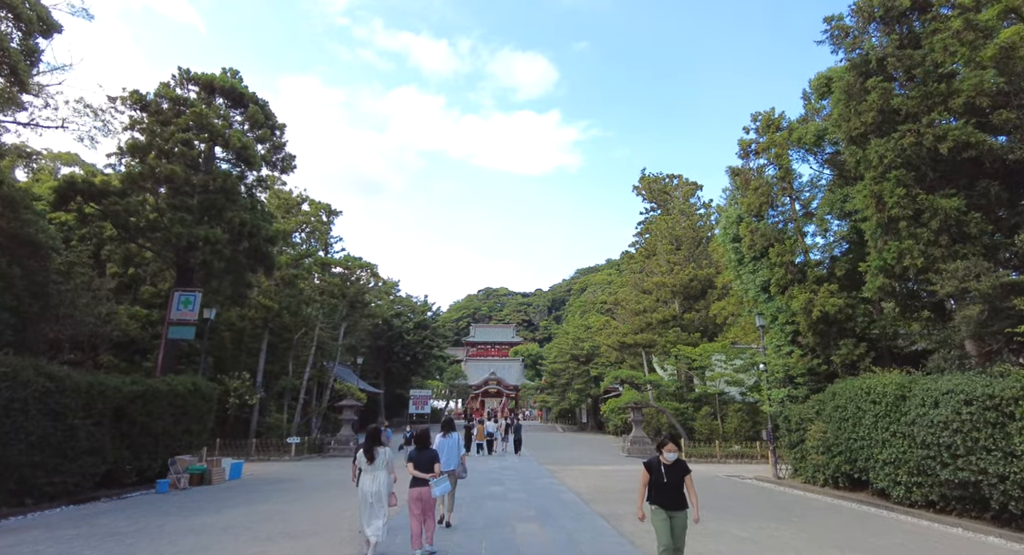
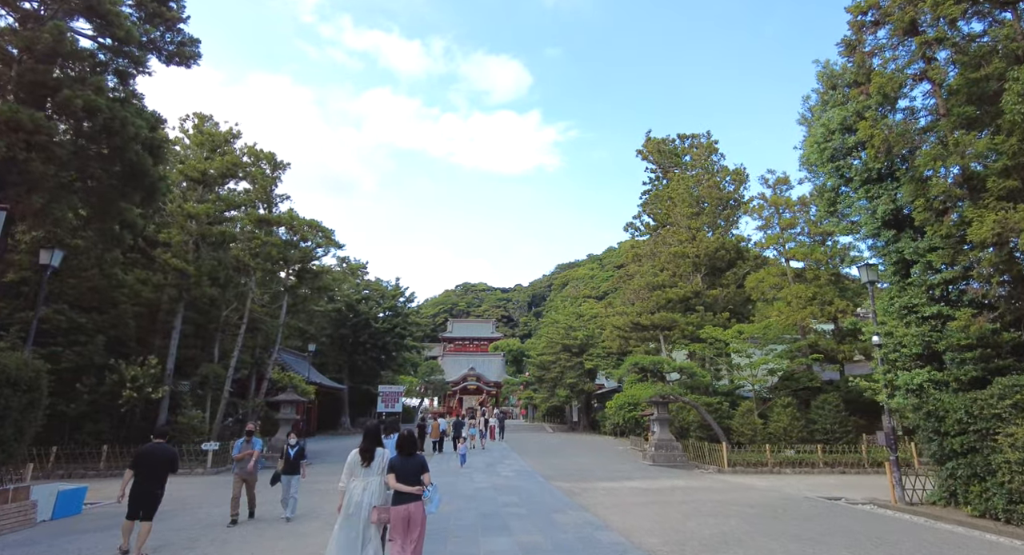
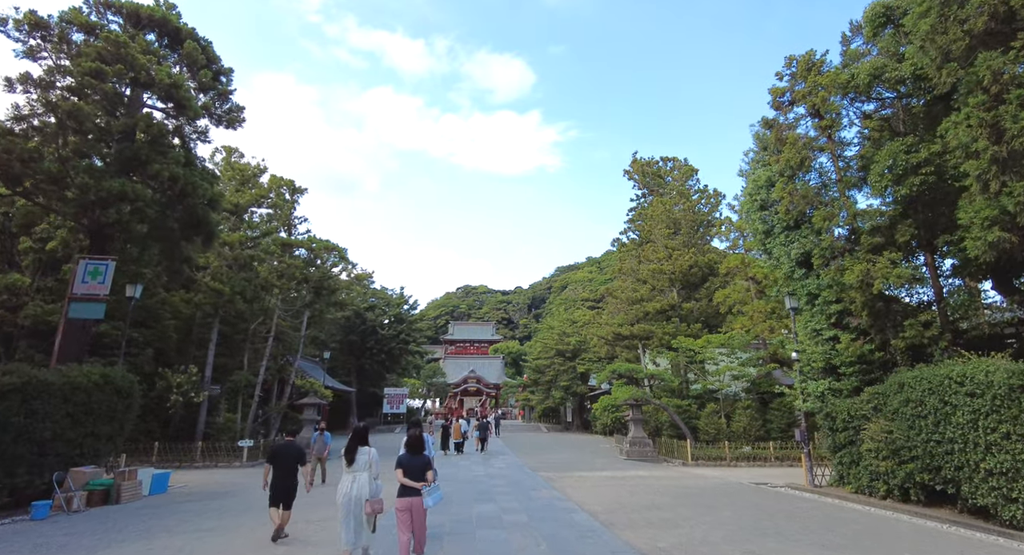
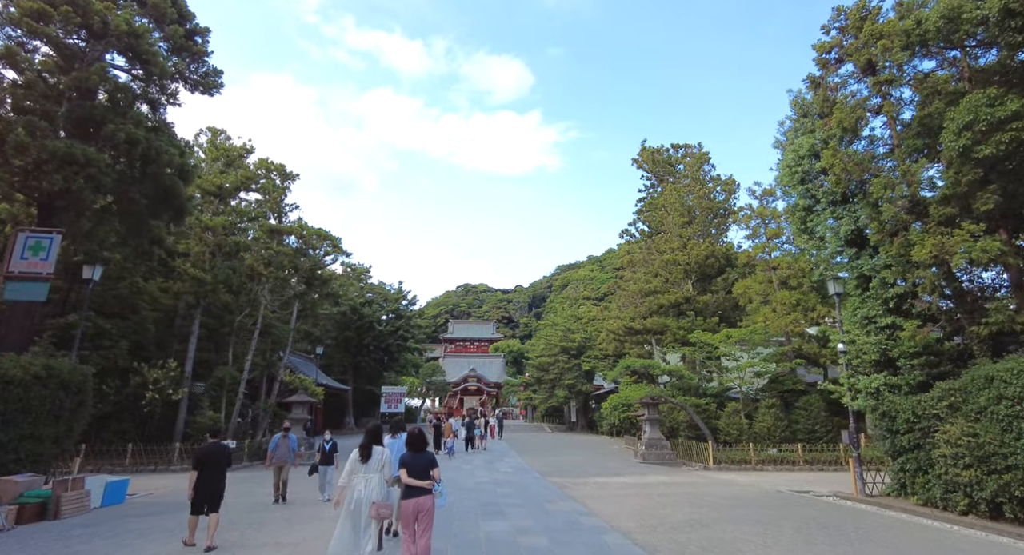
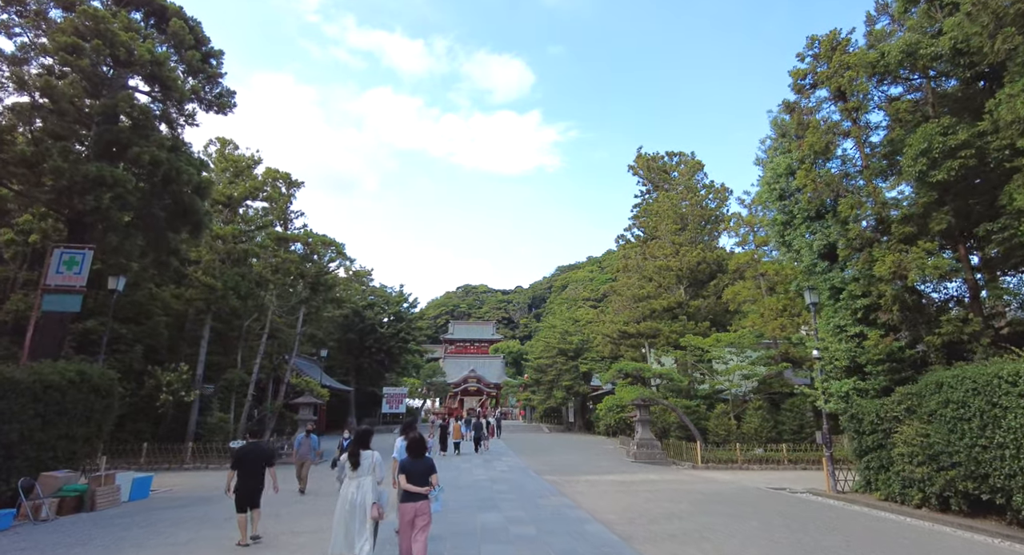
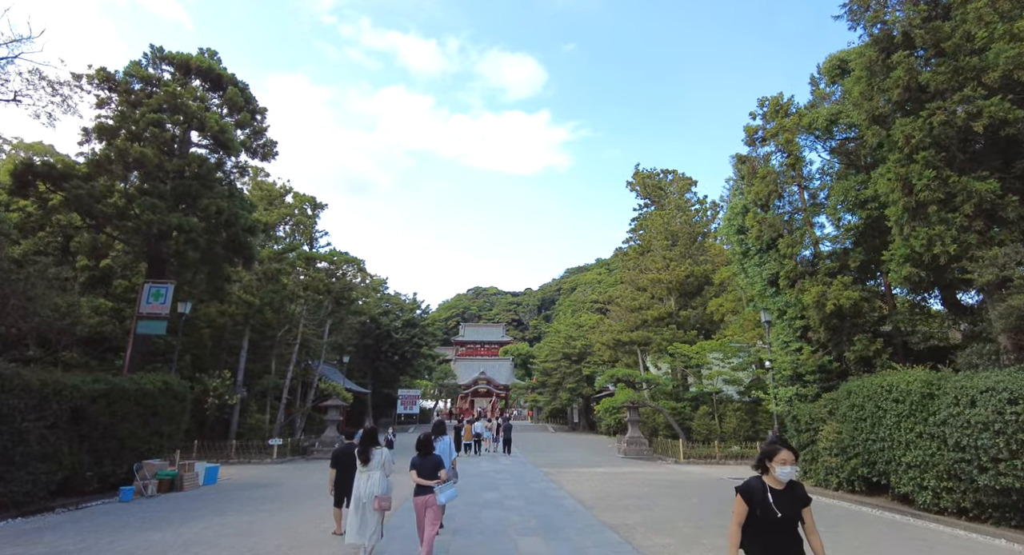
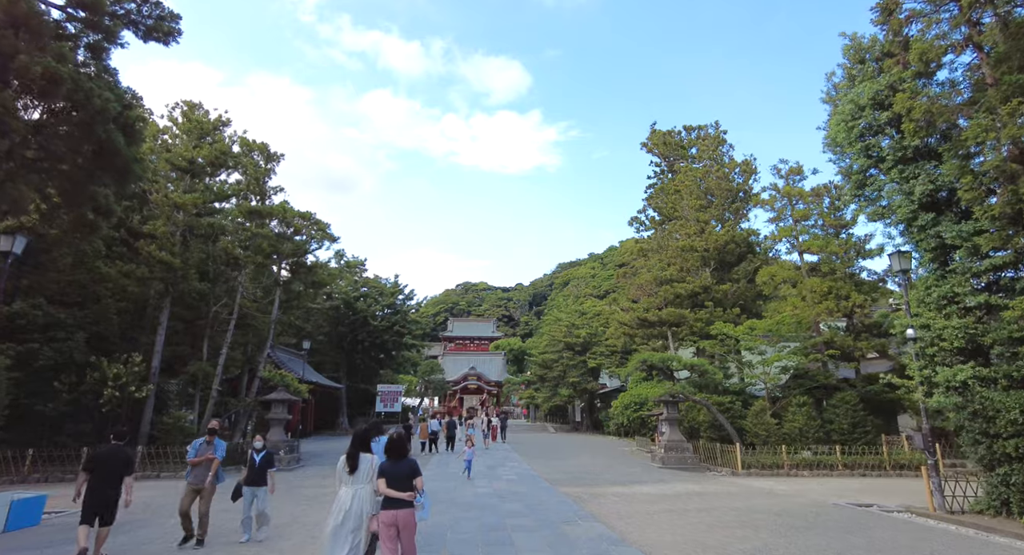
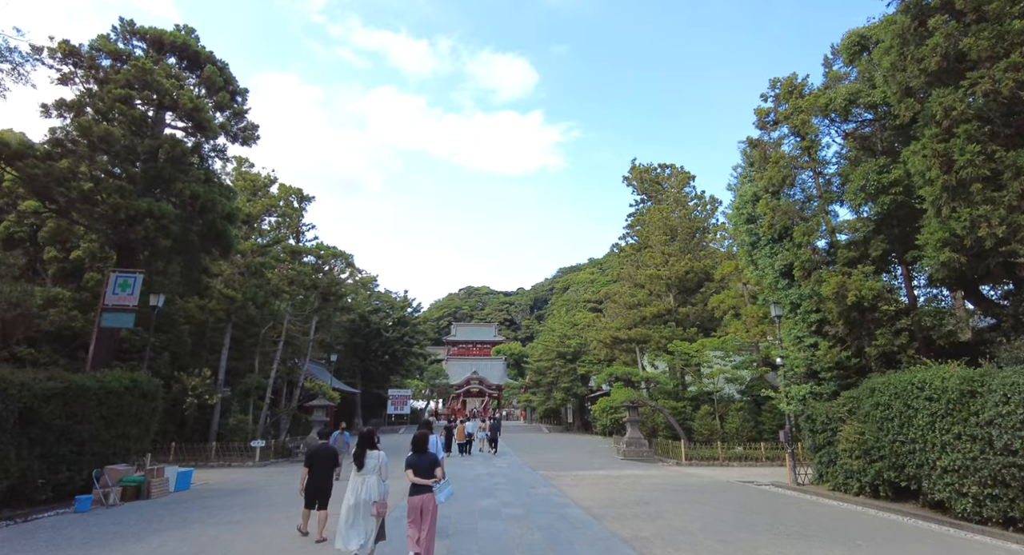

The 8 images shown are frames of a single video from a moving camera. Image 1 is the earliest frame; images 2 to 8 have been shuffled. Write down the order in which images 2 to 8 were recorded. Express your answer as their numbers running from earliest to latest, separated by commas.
6, 8, 3, 5, 4, 2, 7
